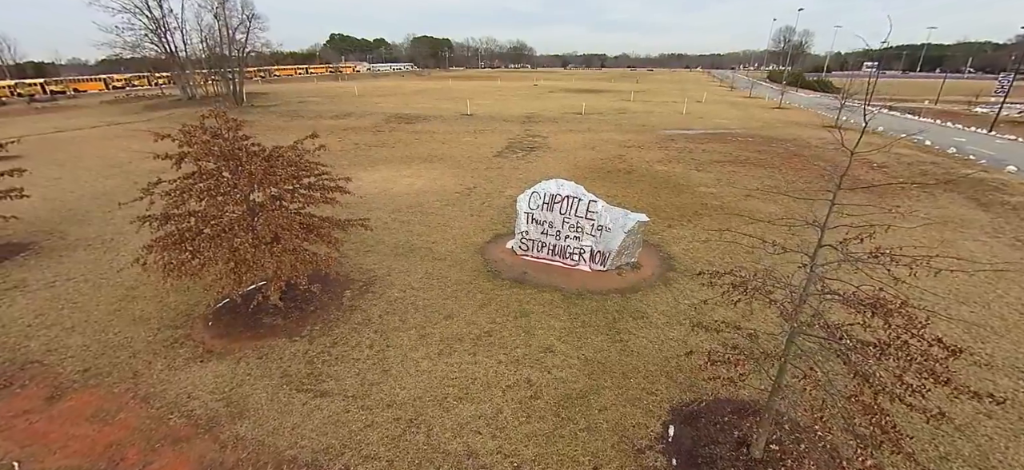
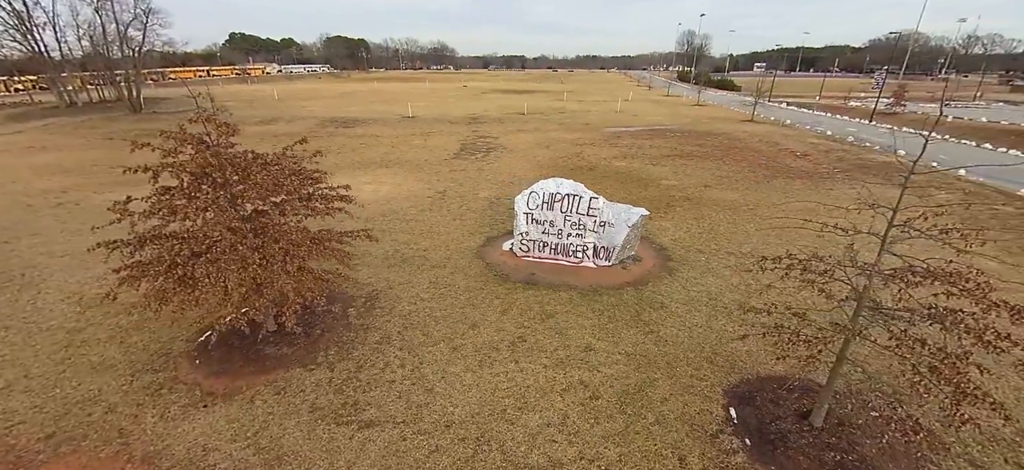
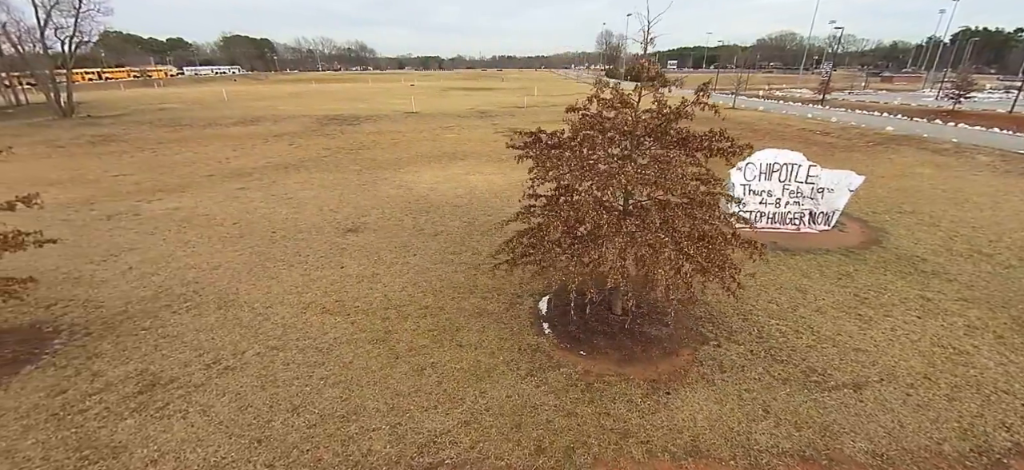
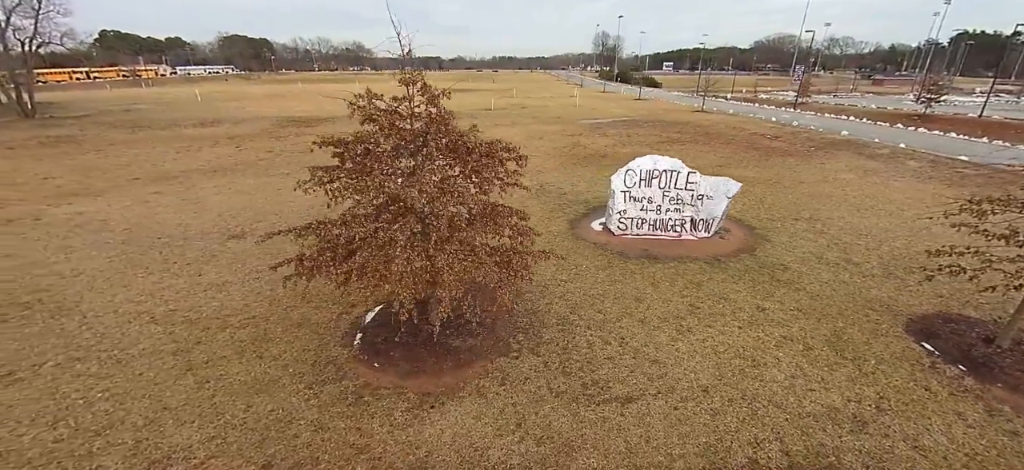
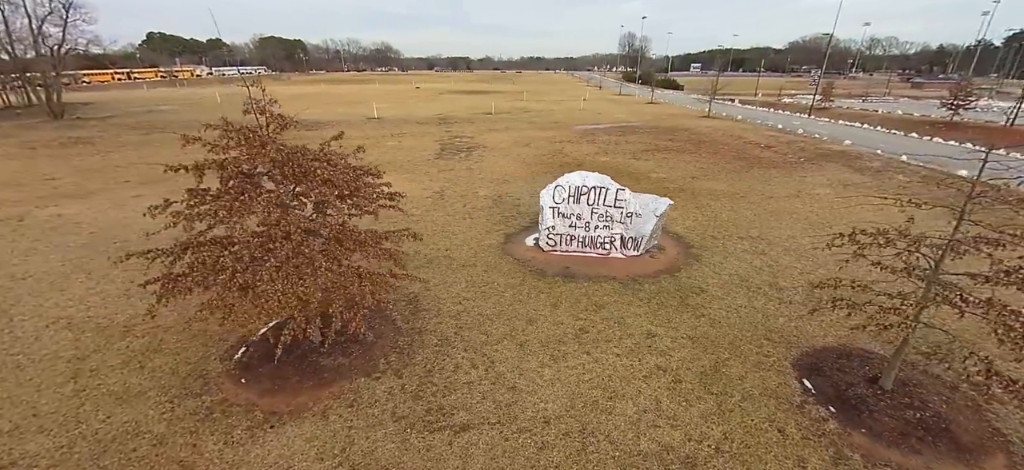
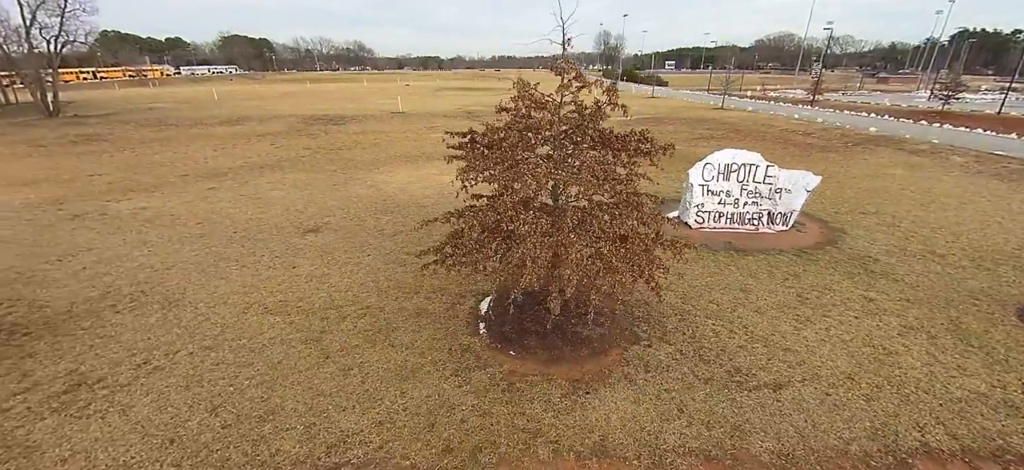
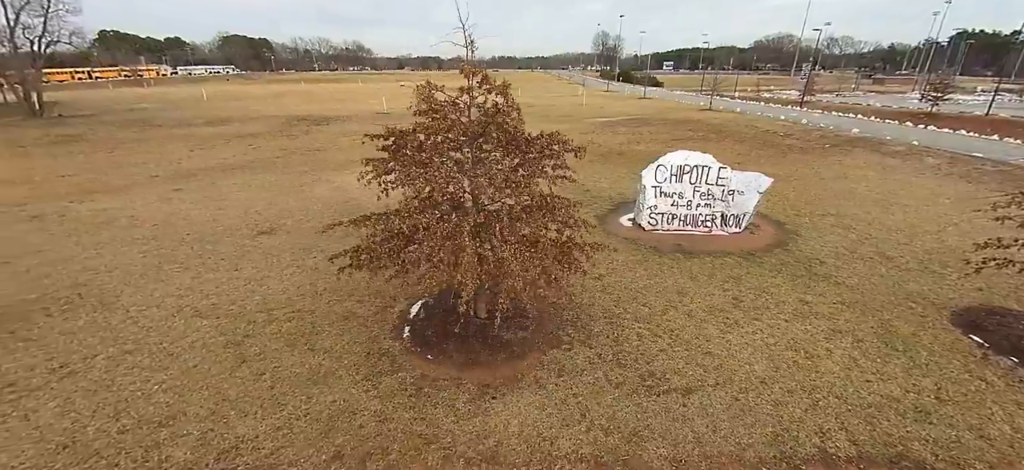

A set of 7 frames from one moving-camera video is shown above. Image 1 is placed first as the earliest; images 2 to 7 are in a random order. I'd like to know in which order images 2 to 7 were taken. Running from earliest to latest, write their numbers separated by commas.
2, 5, 4, 7, 6, 3
